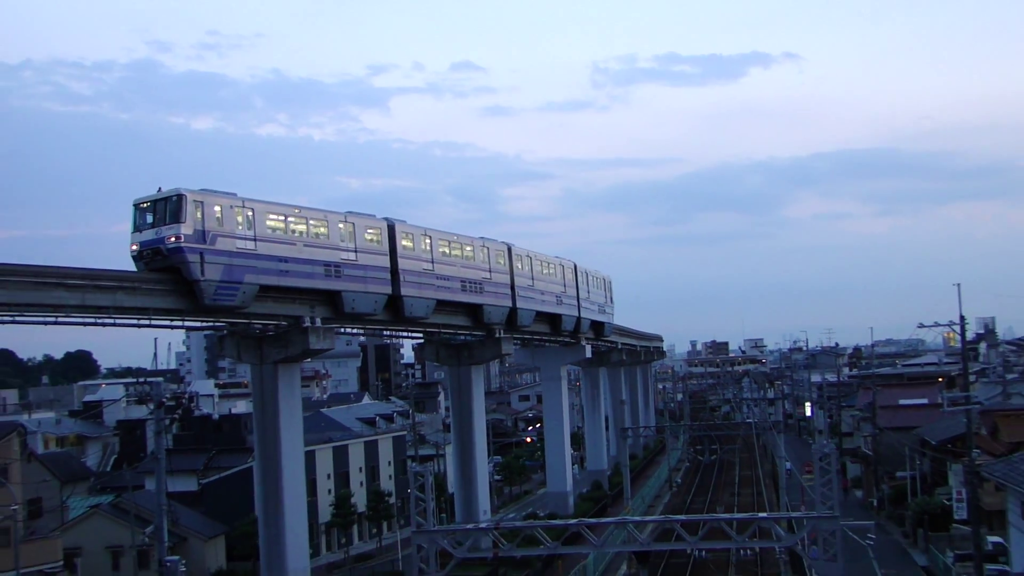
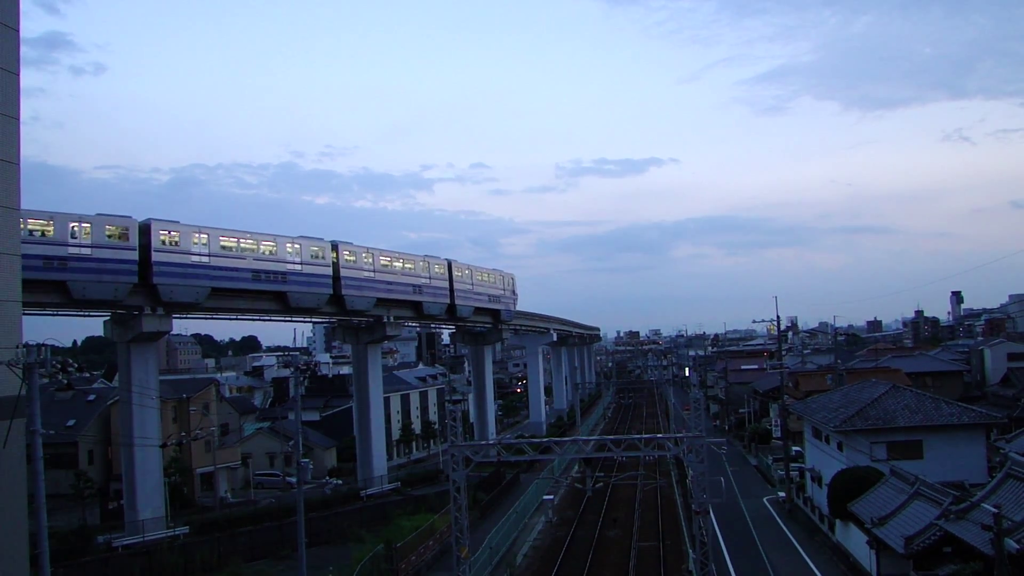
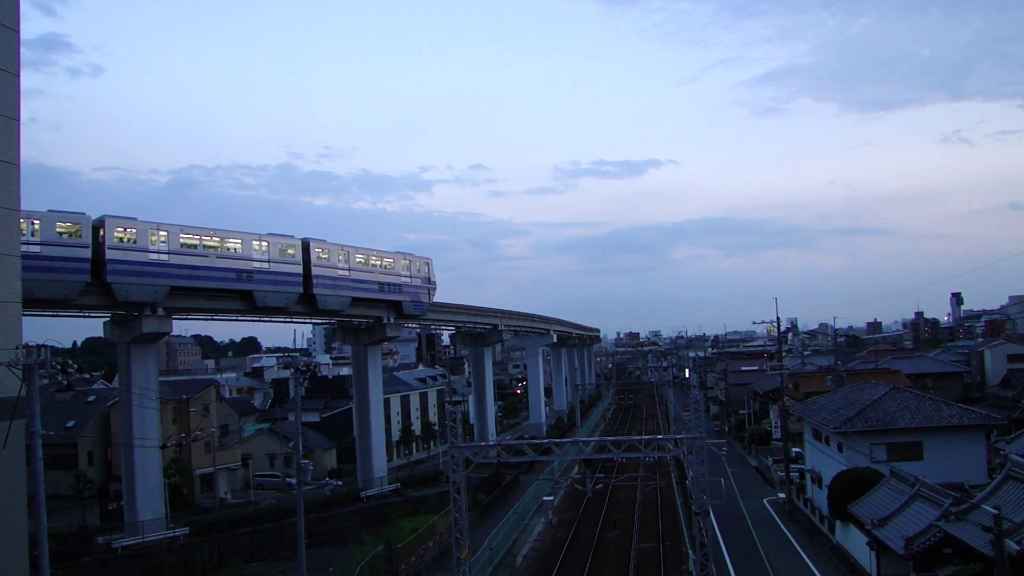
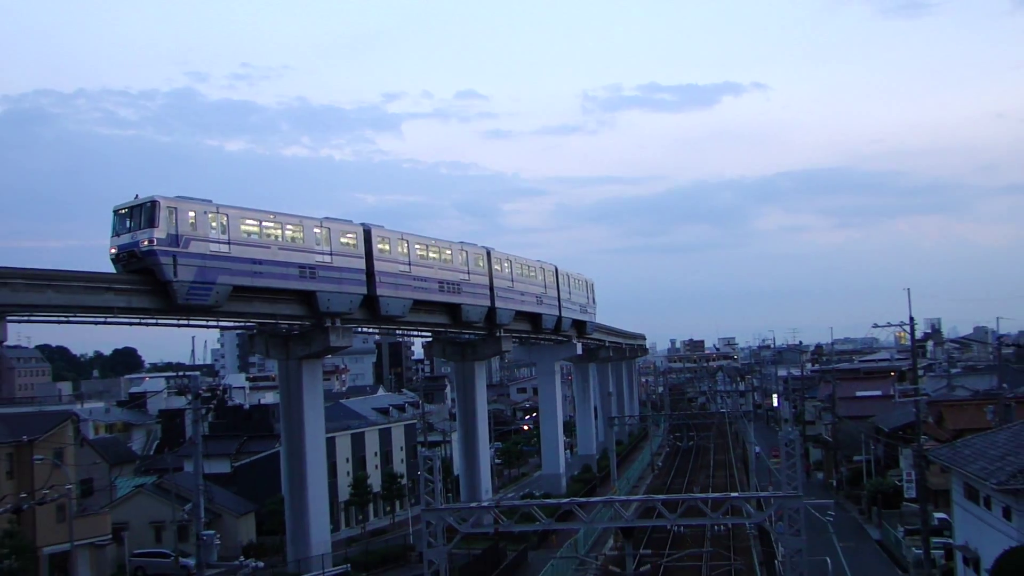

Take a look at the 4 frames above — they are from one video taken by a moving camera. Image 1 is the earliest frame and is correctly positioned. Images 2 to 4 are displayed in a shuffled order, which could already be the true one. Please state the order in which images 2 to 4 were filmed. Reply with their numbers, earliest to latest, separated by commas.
4, 2, 3
